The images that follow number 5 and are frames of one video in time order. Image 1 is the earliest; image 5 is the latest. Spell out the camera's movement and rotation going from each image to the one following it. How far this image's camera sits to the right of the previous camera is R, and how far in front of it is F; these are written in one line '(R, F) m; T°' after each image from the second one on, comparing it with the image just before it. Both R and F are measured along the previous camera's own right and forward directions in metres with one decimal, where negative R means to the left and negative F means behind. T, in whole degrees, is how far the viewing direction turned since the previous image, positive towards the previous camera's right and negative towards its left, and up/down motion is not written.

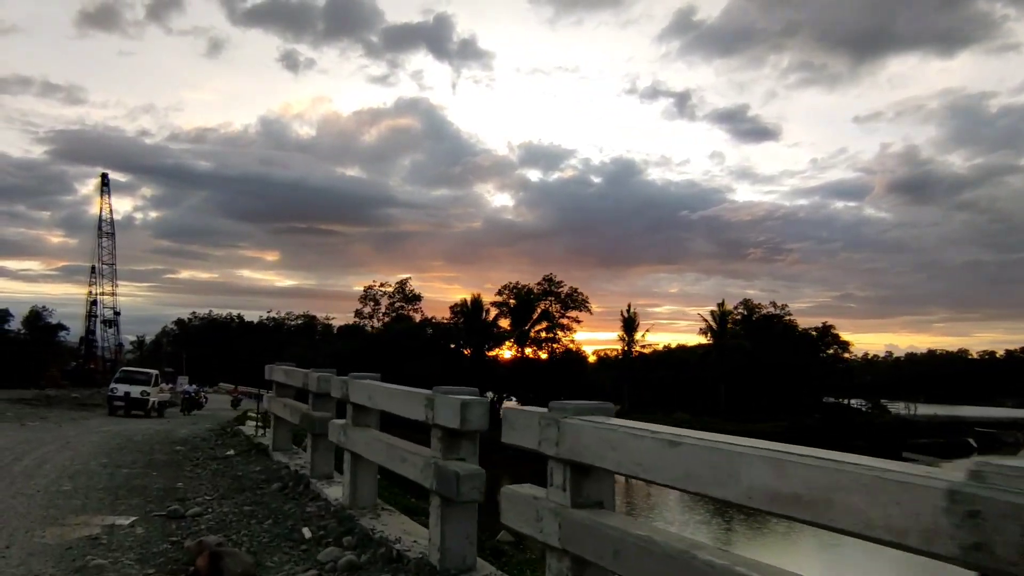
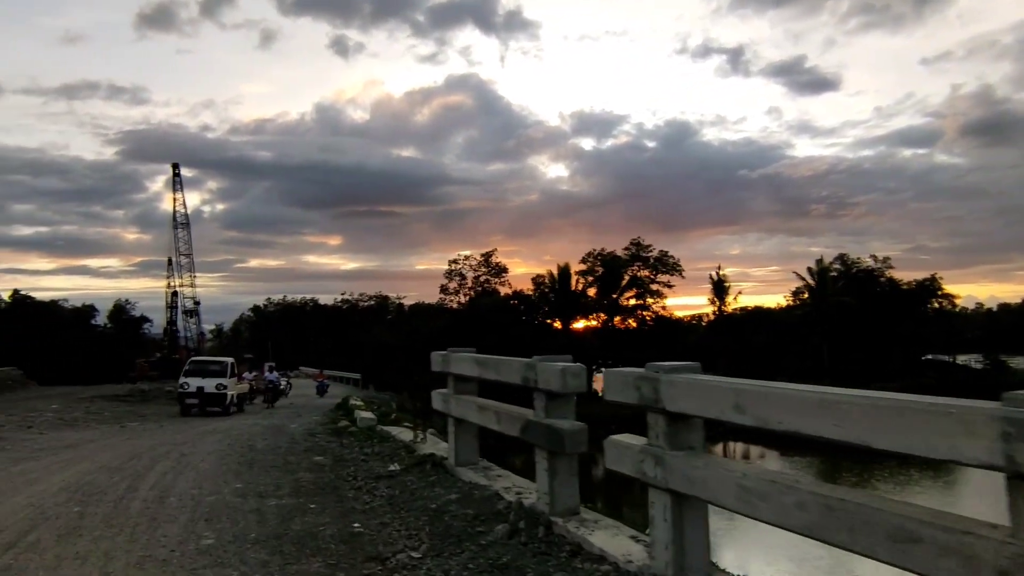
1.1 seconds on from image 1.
(-1.8, +2.4) m; -5°
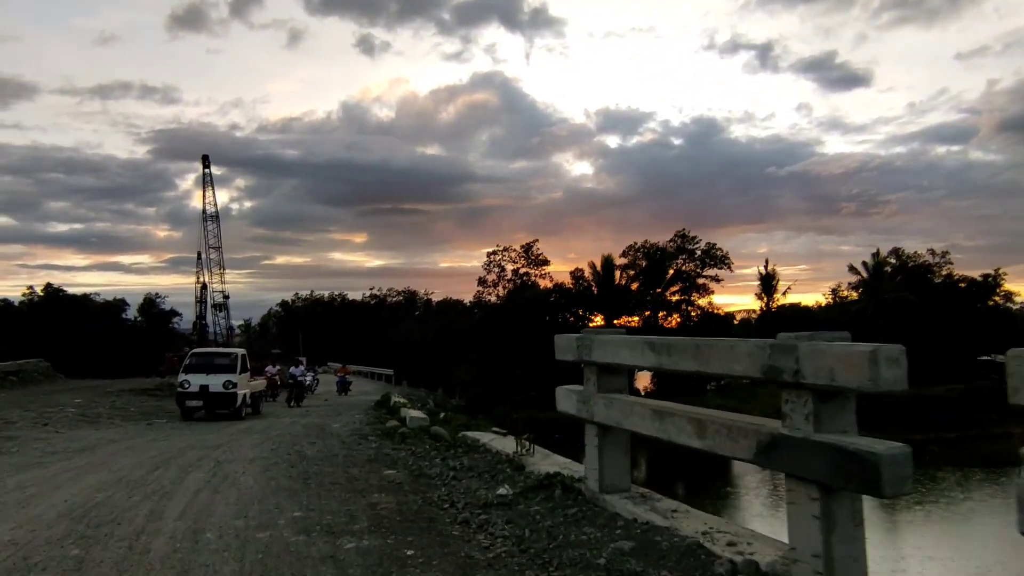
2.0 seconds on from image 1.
(-0.9, +2.0) m; -2°
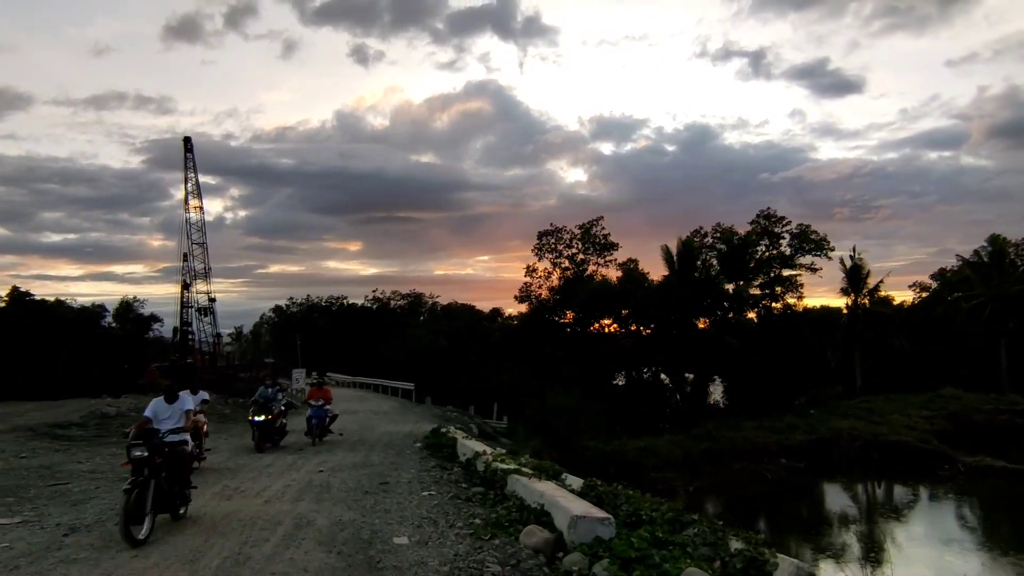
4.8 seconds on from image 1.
(-2.7, +9.1) m; 0°
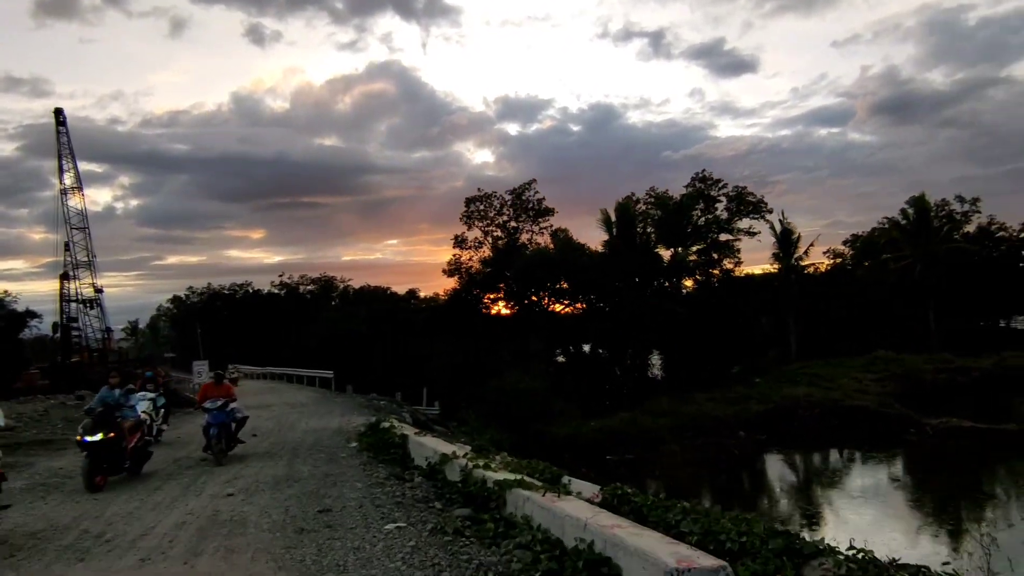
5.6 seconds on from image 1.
(-0.7, +3.0) m; +7°
